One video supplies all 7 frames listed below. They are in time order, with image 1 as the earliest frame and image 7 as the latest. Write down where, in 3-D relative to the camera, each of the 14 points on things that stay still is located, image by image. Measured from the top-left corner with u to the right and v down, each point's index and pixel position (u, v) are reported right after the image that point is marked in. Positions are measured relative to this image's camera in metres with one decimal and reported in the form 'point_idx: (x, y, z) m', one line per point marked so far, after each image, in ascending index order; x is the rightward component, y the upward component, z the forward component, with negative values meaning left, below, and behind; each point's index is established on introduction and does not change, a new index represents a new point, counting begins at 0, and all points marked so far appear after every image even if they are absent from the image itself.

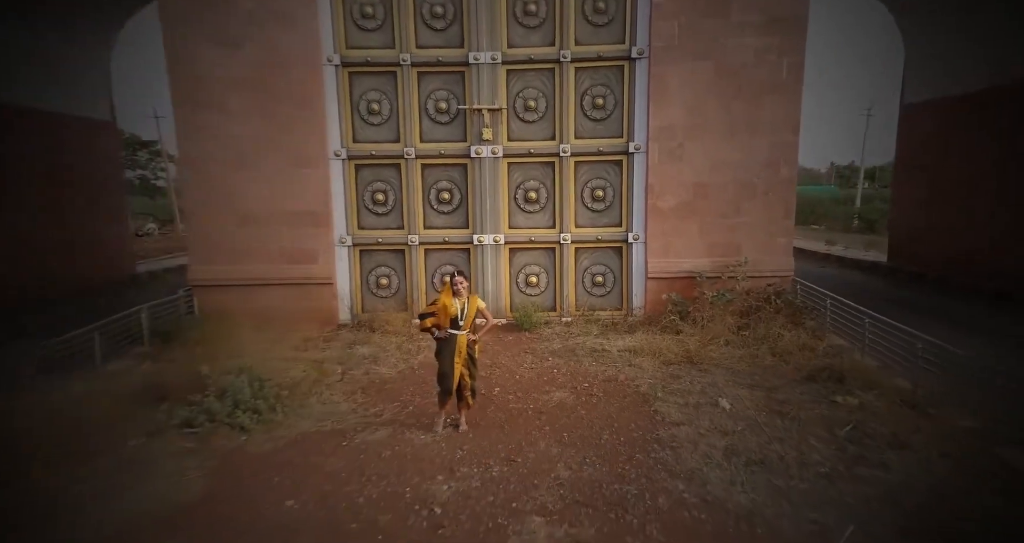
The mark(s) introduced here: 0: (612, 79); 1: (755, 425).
0: (+0.9, +1.8, +4.6) m
1: (+1.3, -0.8, +2.6) m
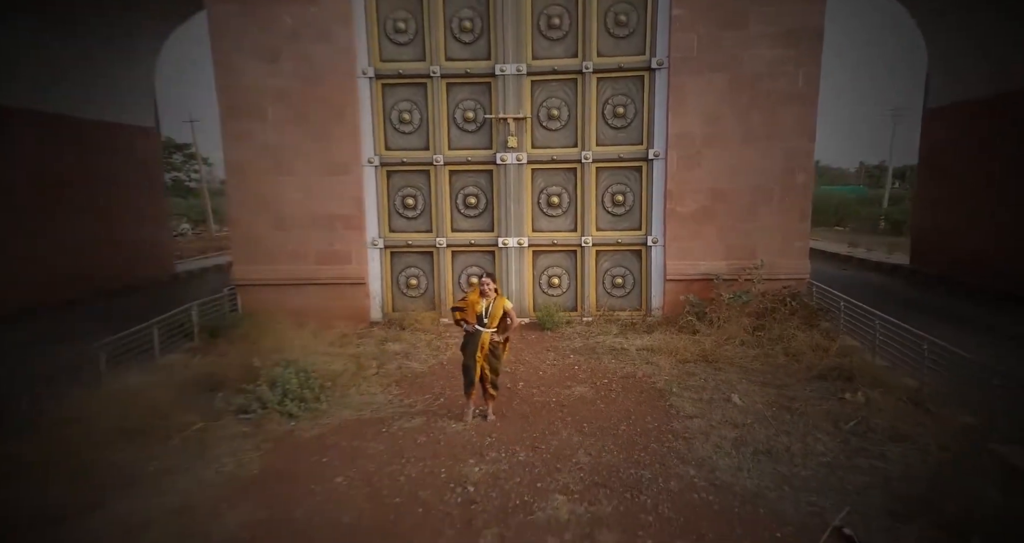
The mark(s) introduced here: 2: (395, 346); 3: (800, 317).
0: (+1.2, +1.8, +4.8) m
1: (+1.4, -0.8, +2.8) m
2: (-1.0, -0.6, +4.3) m
3: (+2.5, -0.4, +4.3) m
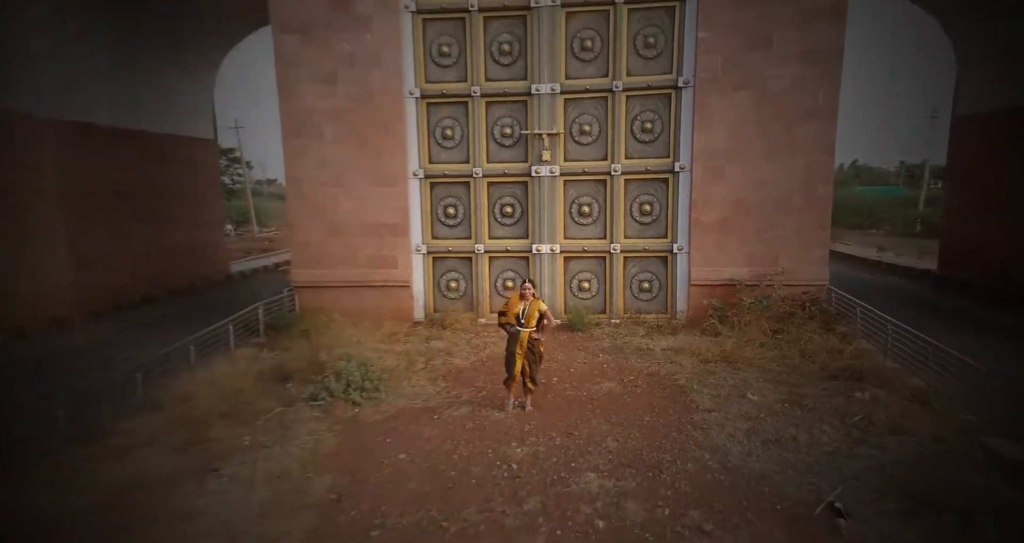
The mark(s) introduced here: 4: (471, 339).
0: (+1.5, +1.7, +5.1) m
1: (+1.6, -0.9, +3.1) m
2: (-0.7, -0.7, +4.8) m
3: (+2.8, -0.5, +4.6) m
4: (-0.4, -0.7, +4.9) m
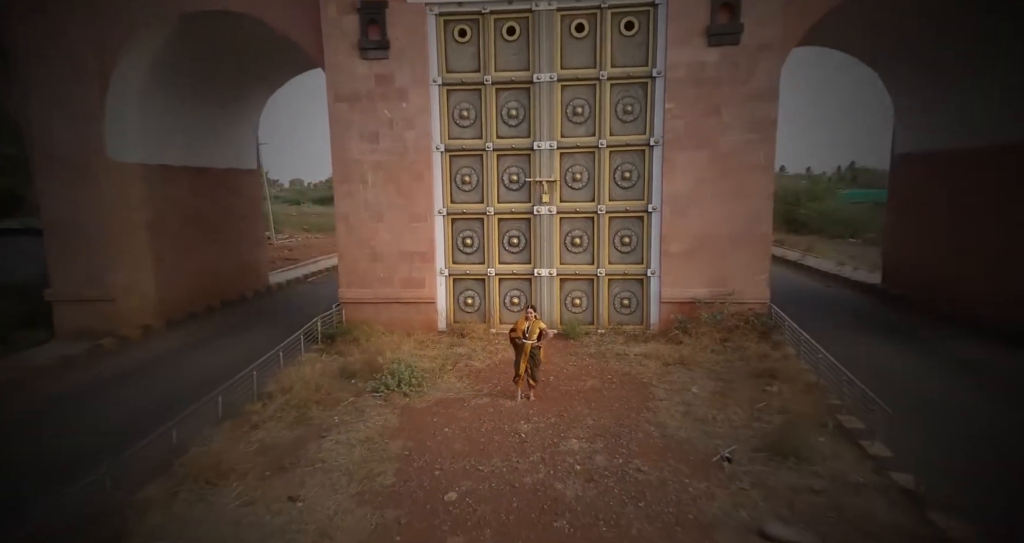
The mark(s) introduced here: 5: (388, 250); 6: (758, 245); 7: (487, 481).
0: (+1.6, +1.4, +6.3) m
1: (+1.7, -1.2, +4.3) m
2: (-0.6, -0.9, +6.0) m
3: (+2.9, -0.7, +5.8) m
4: (-0.3, -0.9, +6.2) m
5: (-1.7, +0.3, +6.6) m
6: (+3.0, +0.3, +6.1) m
7: (-0.1, -1.4, +3.3) m
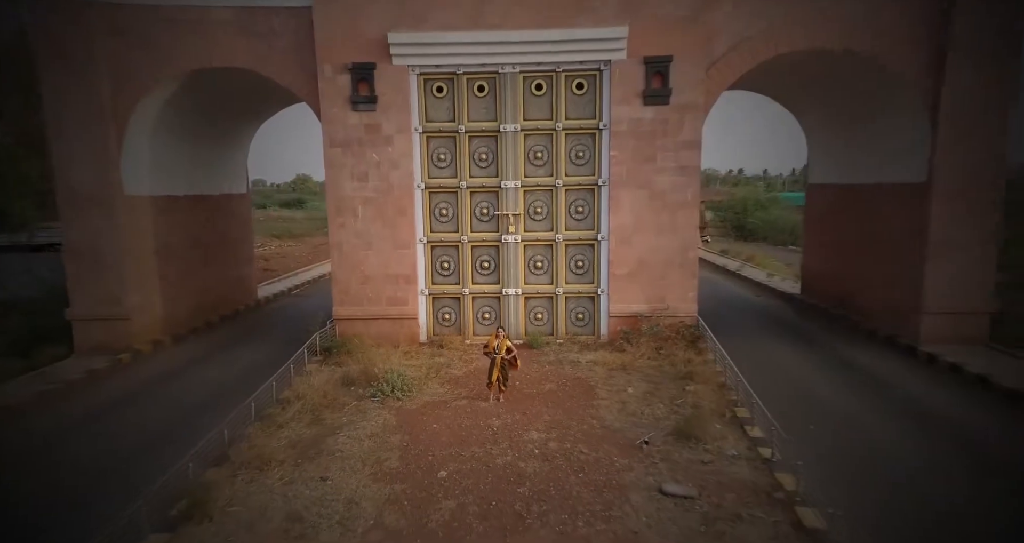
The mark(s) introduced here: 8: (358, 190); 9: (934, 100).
0: (+1.1, +1.2, +7.5) m
1: (+1.4, -1.4, +5.6) m
2: (-1.0, -1.2, +7.1) m
3: (+2.5, -1.0, +7.1) m
4: (-0.7, -1.2, +7.3) m
5: (-2.1, 0.0, +7.6) m
6: (+2.6, 0.0, +7.4) m
7: (-0.4, -1.7, +4.4) m
8: (-2.3, +1.2, +7.4) m
9: (+5.8, +2.4, +6.8) m
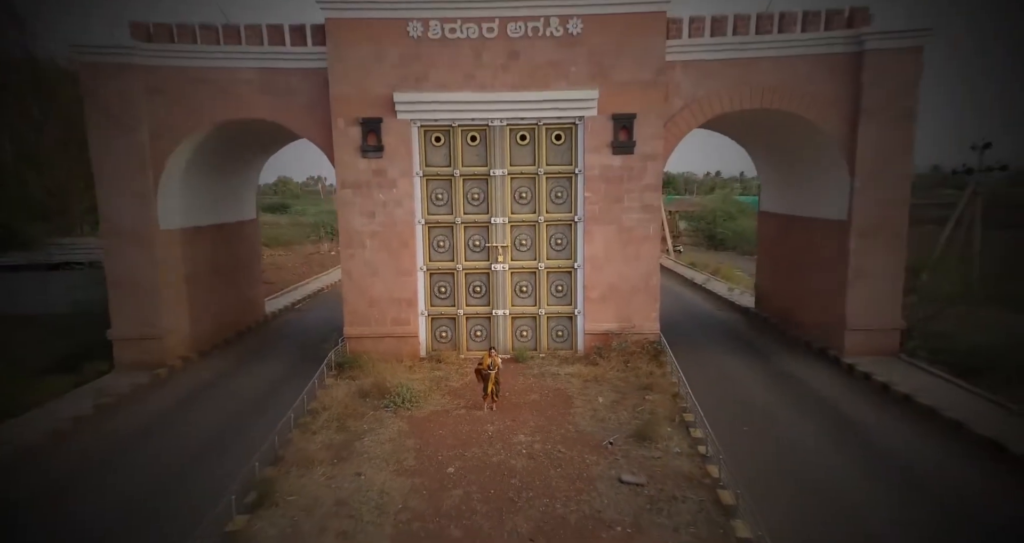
0: (+0.9, +0.7, +8.7) m
1: (+1.3, -1.9, +6.8) m
2: (-1.2, -1.7, +8.2) m
3: (+2.3, -1.4, +8.4) m
4: (-0.9, -1.6, +8.4) m
5: (-2.3, -0.5, +8.7) m
6: (+2.4, -0.4, +8.6) m
7: (-0.5, -2.1, +5.6) m
8: (-2.5, +0.8, +8.5) m
9: (+5.6, +2.0, +8.2) m
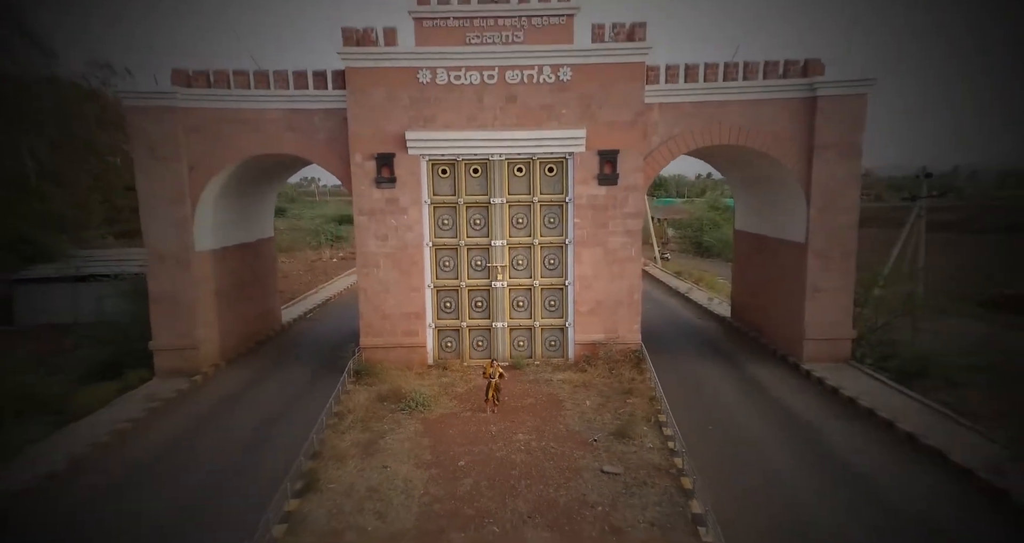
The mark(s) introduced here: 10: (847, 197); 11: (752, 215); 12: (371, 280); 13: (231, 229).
0: (+0.9, +0.4, +9.8) m
1: (+1.3, -2.2, +7.9) m
2: (-1.2, -2.0, +9.3) m
3: (+2.3, -1.8, +9.5) m
4: (-1.0, -2.0, +9.4) m
5: (-2.3, -0.8, +9.7) m
6: (+2.4, -0.7, +9.7) m
7: (-0.5, -2.4, +6.6) m
8: (-2.5, +0.5, +9.5) m
9: (+5.6, +1.7, +9.3) m
10: (+6.2, +1.4, +9.2) m
11: (+5.7, +1.3, +11.7) m
12: (-2.7, -0.2, +9.6) m
13: (-5.9, +0.9, +10.5) m
